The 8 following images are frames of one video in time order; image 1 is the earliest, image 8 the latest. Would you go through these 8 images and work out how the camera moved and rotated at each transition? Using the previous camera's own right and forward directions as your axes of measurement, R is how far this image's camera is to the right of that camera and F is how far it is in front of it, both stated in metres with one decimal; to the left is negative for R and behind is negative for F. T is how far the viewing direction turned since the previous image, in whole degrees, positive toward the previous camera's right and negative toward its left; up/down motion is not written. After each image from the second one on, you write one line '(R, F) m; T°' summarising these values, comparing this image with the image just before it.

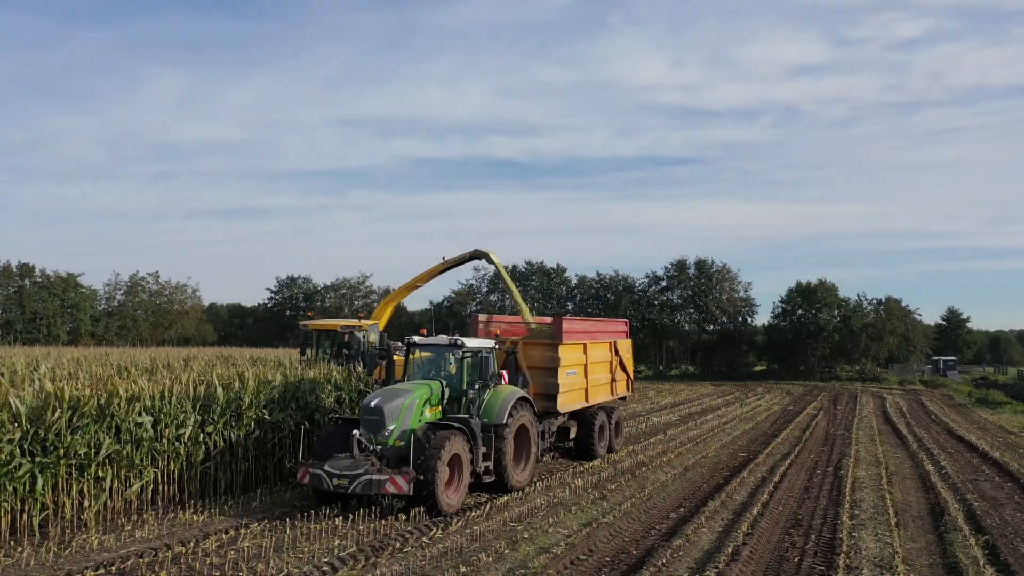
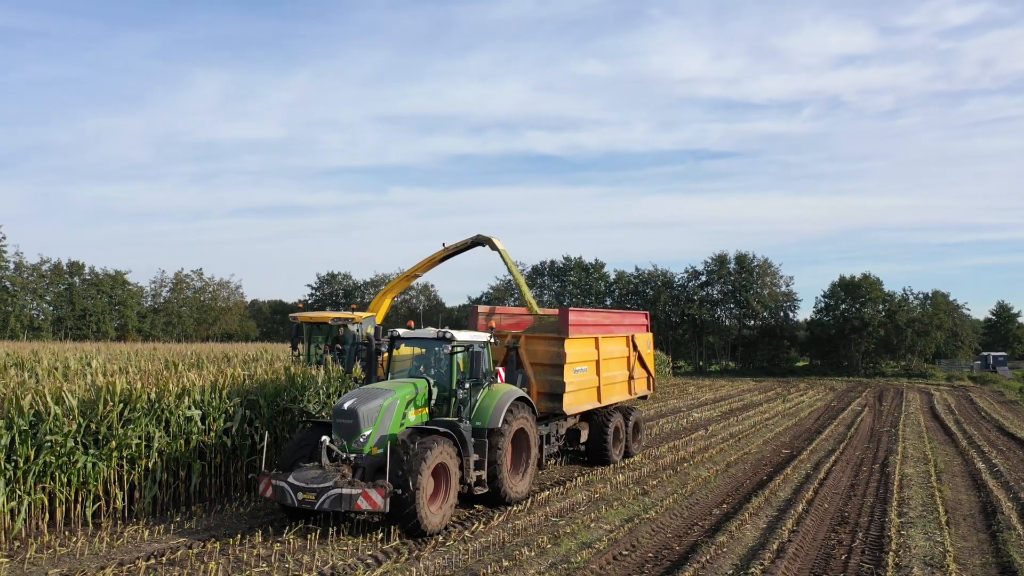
(+0.4, +0.9) m; -3°
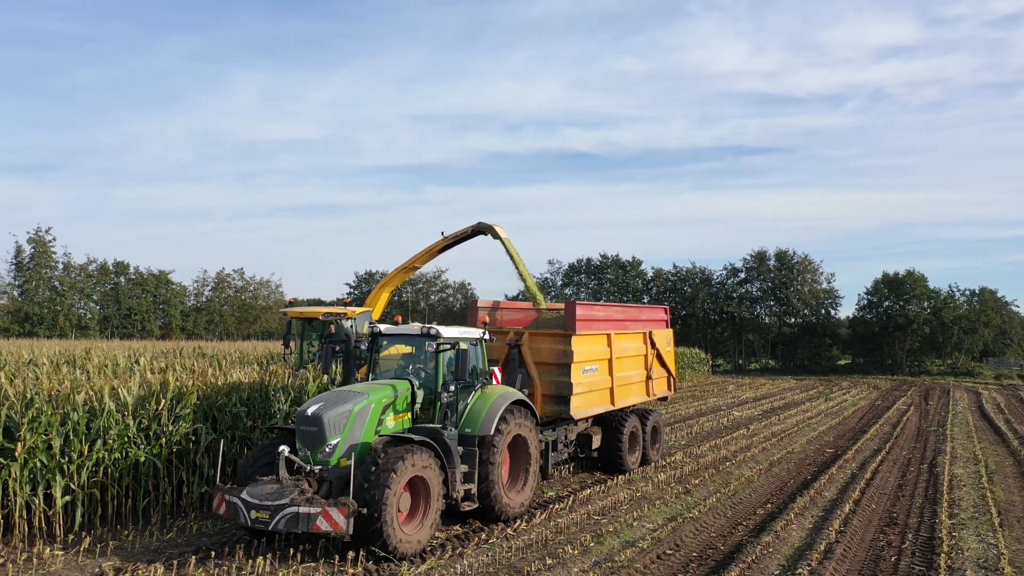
(+0.4, +0.8) m; -3°
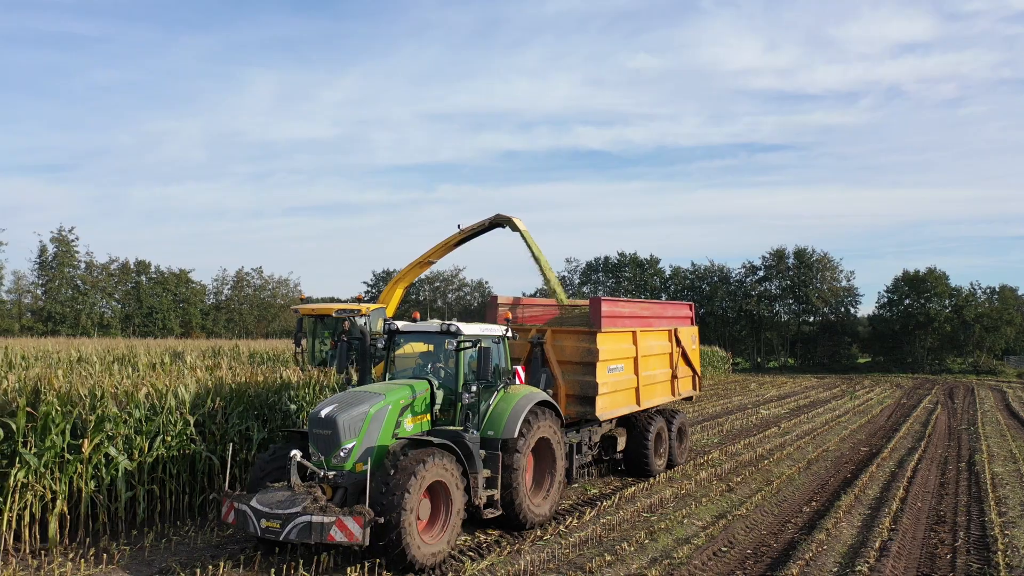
(-0.1, +0.4) m; -1°
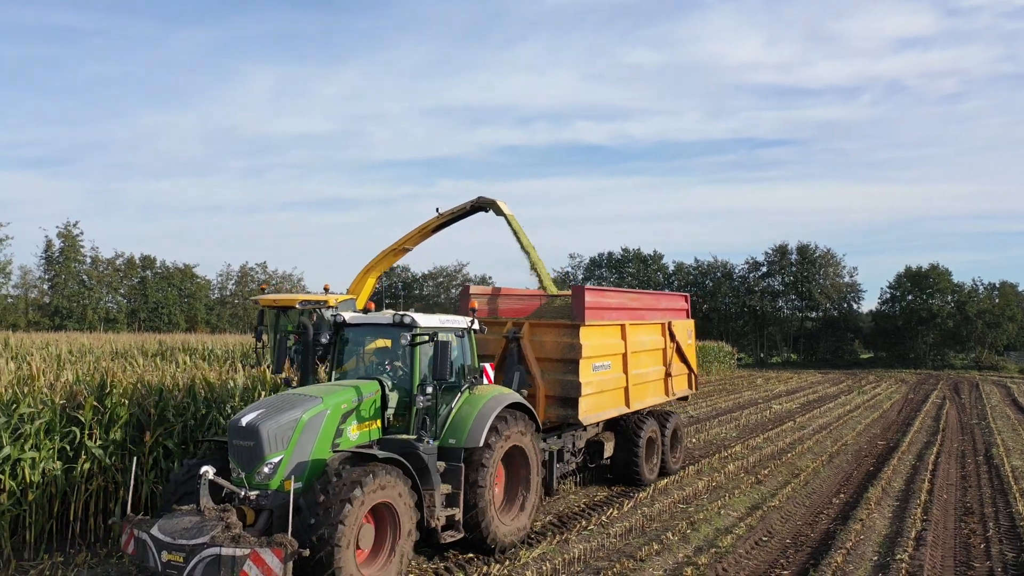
(+0.3, +0.8) m; 0°
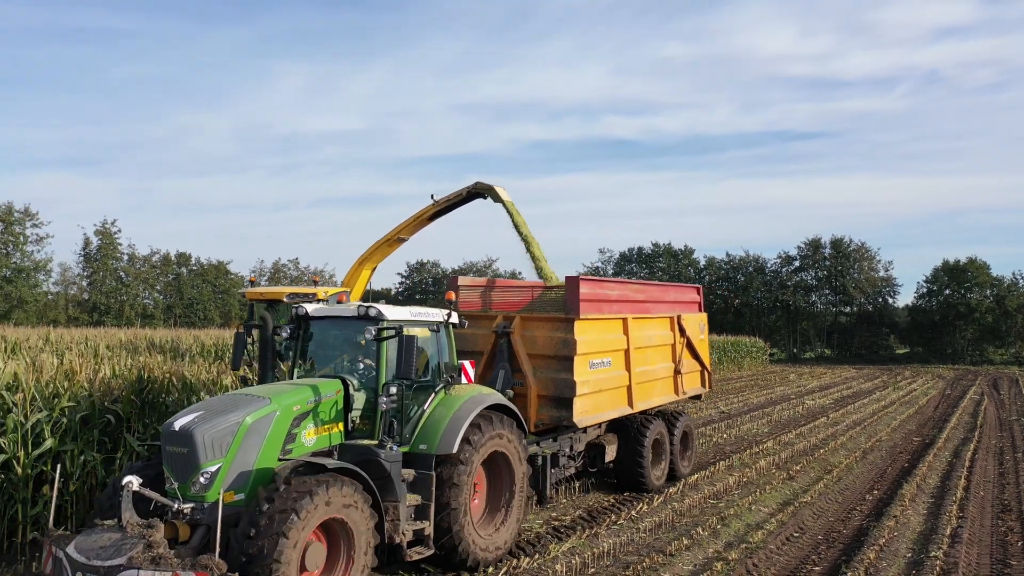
(+0.4, +0.5) m; -2°
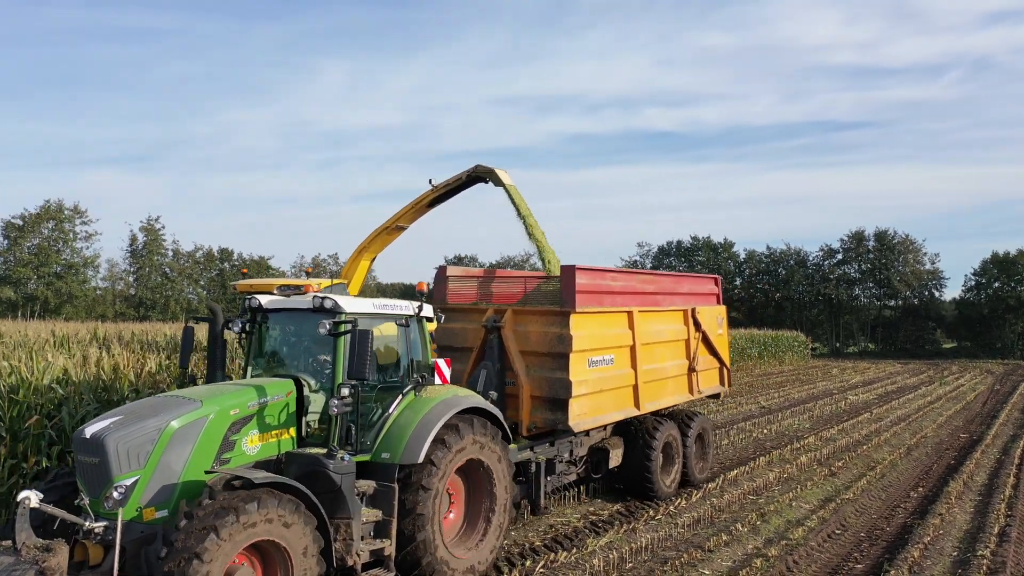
(+0.4, +0.6) m; -3°
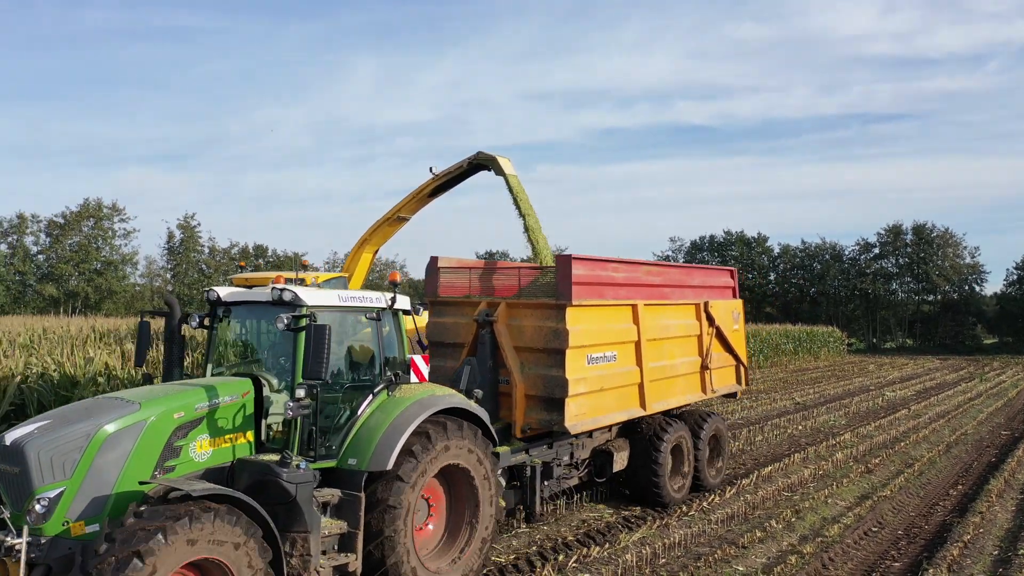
(+0.3, +0.4) m; -2°
